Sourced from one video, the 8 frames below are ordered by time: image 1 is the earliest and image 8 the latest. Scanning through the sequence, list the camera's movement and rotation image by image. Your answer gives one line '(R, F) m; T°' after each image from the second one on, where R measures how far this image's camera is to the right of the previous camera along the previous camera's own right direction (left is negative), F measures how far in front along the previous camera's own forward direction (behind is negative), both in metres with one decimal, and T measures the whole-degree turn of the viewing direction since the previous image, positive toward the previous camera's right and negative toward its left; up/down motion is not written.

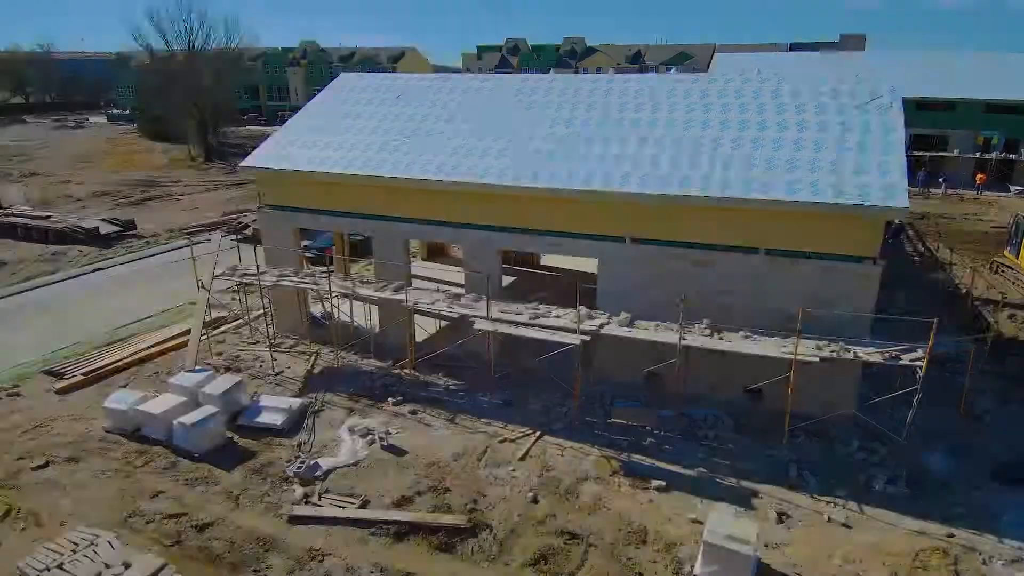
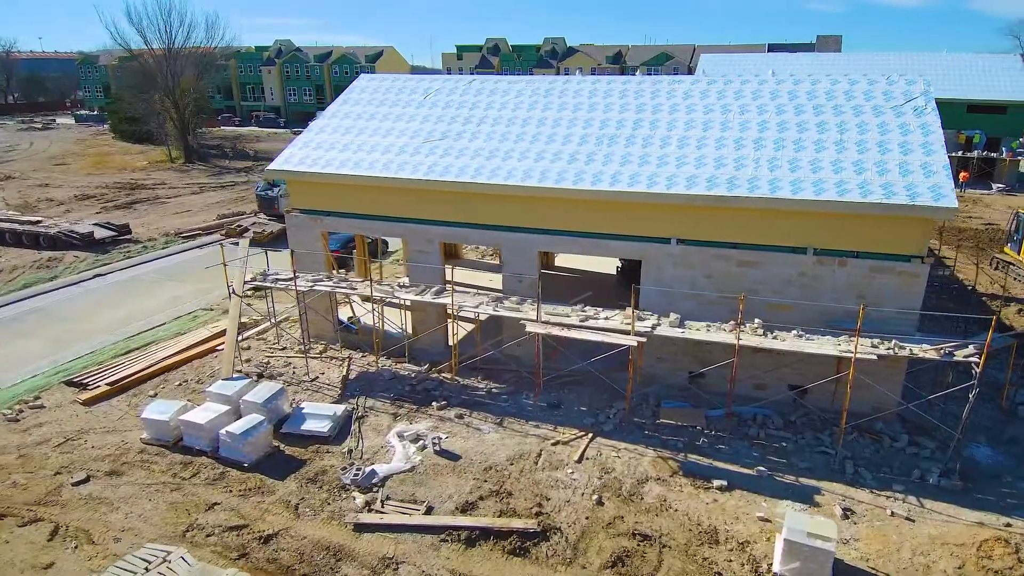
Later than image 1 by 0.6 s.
(-1.4, +0.1) m; +2°
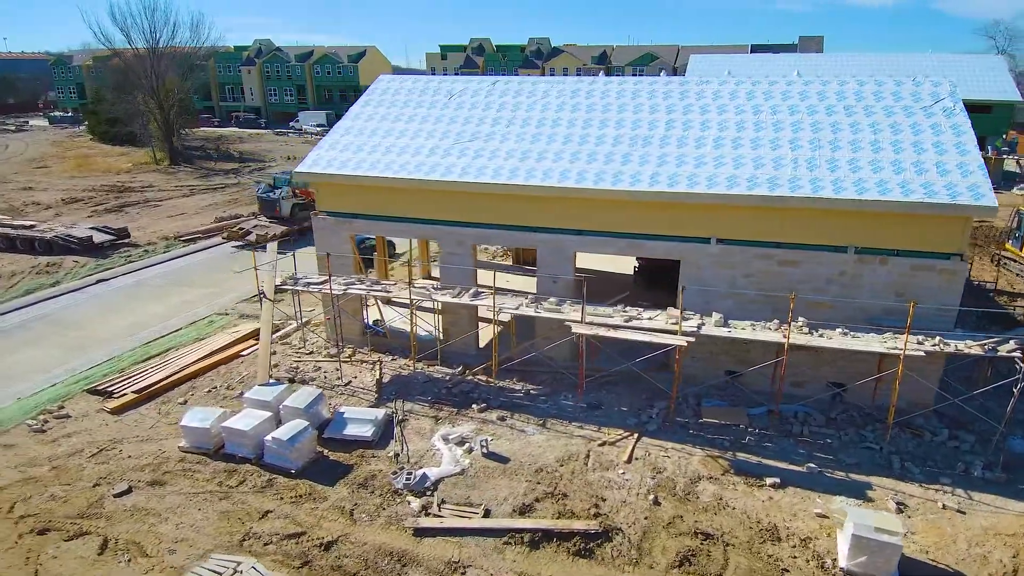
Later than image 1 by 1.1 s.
(-1.2, 0.0) m; +2°
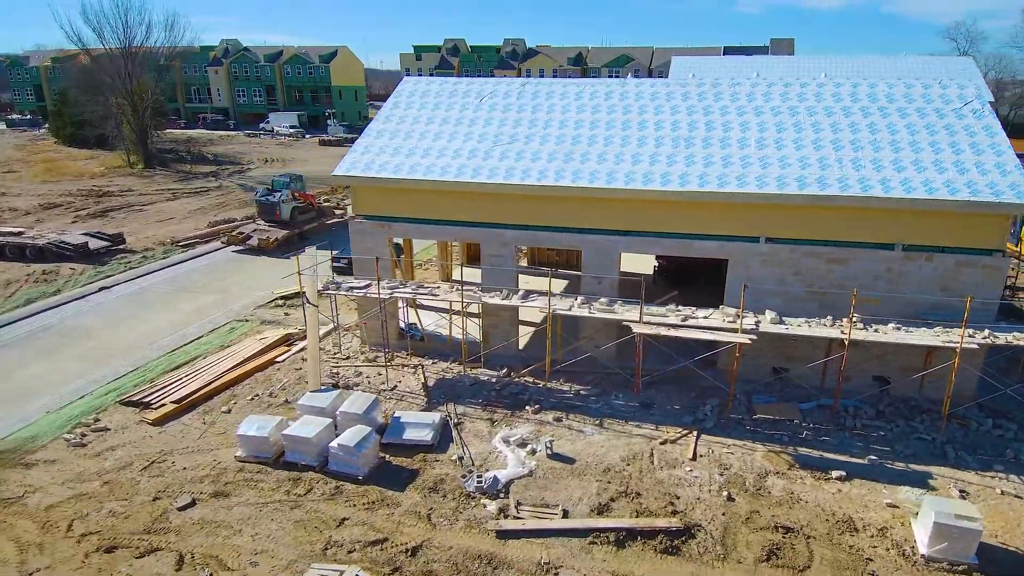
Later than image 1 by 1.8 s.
(-1.7, 0.0) m; +3°
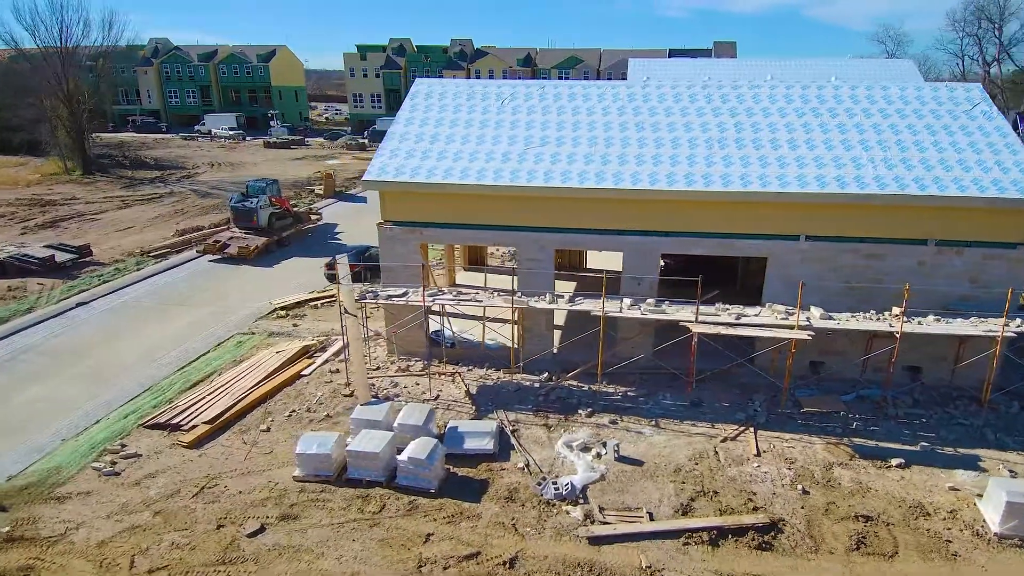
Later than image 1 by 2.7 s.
(-2.3, +0.2) m; +6°
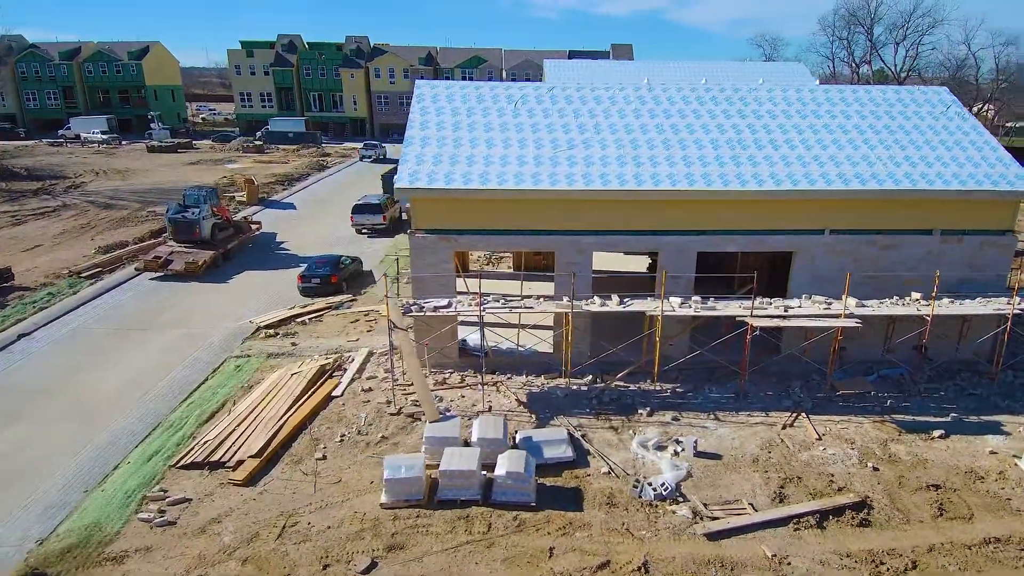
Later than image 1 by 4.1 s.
(-3.4, +0.4) m; +10°
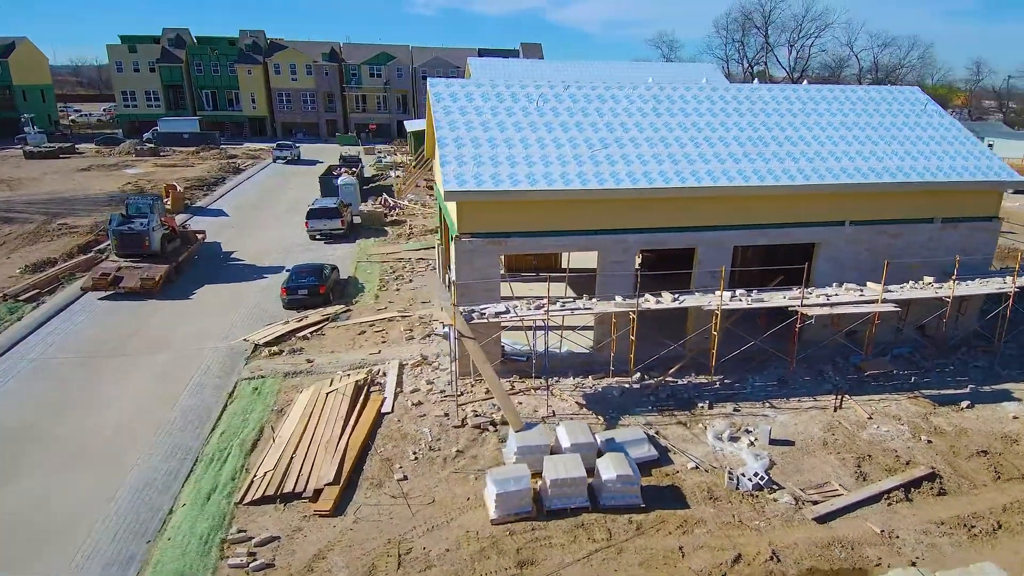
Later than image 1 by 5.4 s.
(-3.4, +0.5) m; +10°
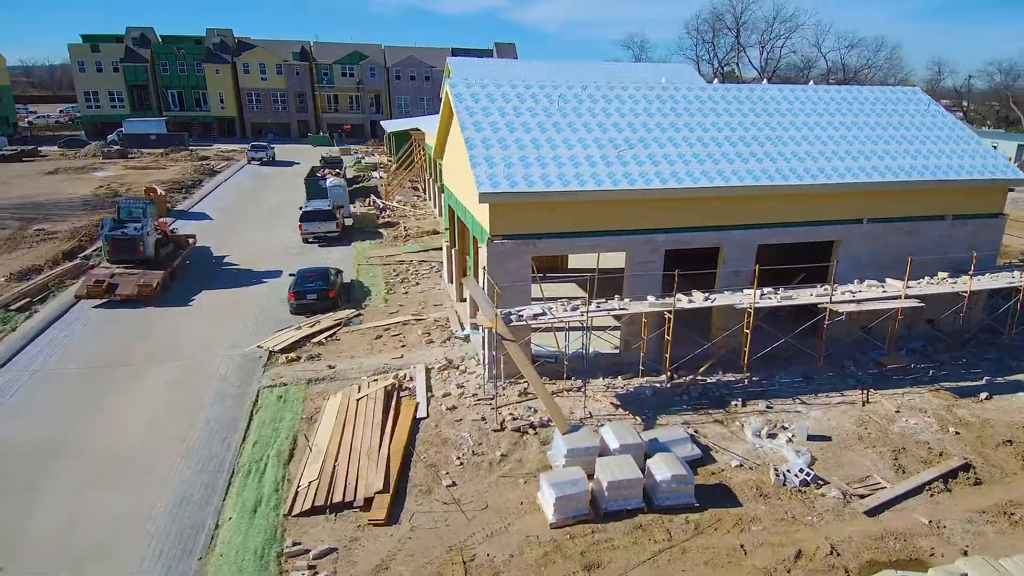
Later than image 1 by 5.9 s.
(-1.5, +0.1) m; +3°
